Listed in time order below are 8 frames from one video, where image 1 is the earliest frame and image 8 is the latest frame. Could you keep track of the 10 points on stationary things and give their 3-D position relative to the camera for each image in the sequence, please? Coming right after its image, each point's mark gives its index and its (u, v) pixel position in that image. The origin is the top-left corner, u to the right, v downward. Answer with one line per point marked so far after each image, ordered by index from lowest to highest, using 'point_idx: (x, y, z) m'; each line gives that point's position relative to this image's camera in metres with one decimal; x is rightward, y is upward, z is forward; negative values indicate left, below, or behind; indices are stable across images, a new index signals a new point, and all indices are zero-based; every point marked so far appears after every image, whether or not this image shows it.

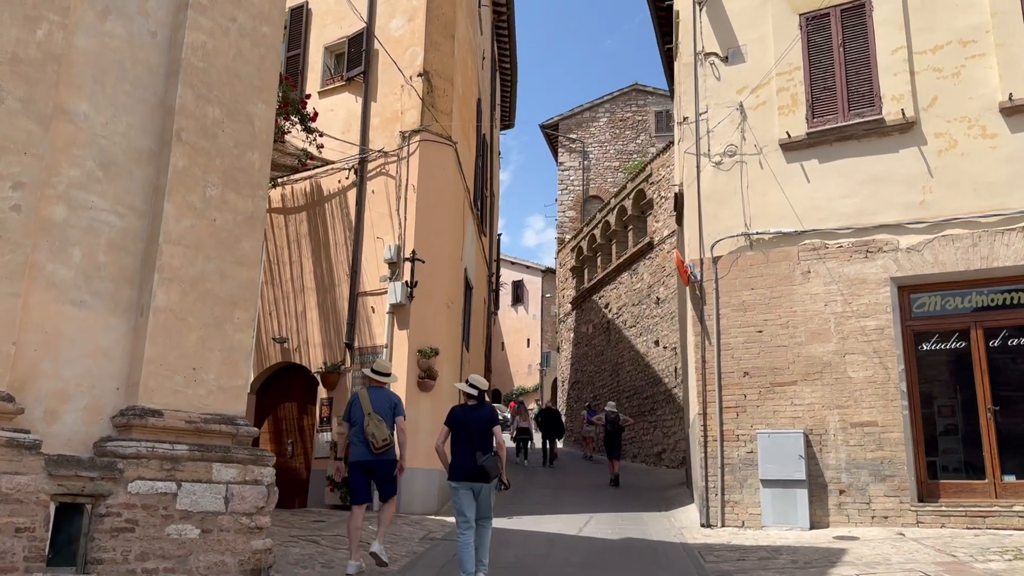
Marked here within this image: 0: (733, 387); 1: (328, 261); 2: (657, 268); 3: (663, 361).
0: (+2.4, -1.1, +9.5) m
1: (-2.5, +0.4, +11.7) m
2: (+3.3, +0.4, +19.2) m
3: (+3.2, -1.6, +18.6) m
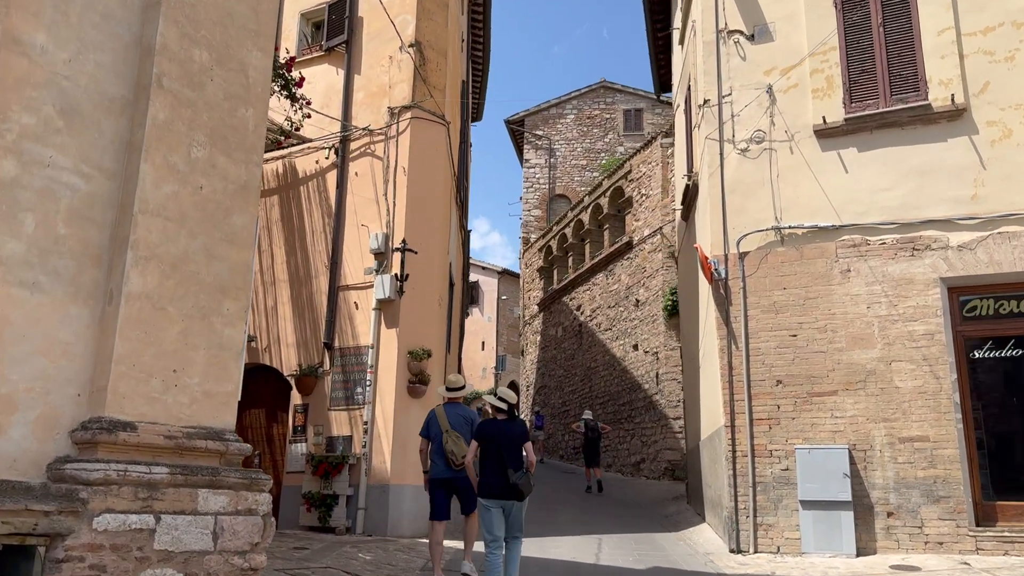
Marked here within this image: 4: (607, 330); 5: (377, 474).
0: (+2.5, -1.1, +8.6) m
1: (-2.6, +0.4, +10.5) m
2: (+2.7, +0.4, +18.4) m
3: (+2.7, -1.6, +17.7) m
4: (+2.2, -1.0, +19.7) m
5: (-1.4, -2.0, +9.1) m
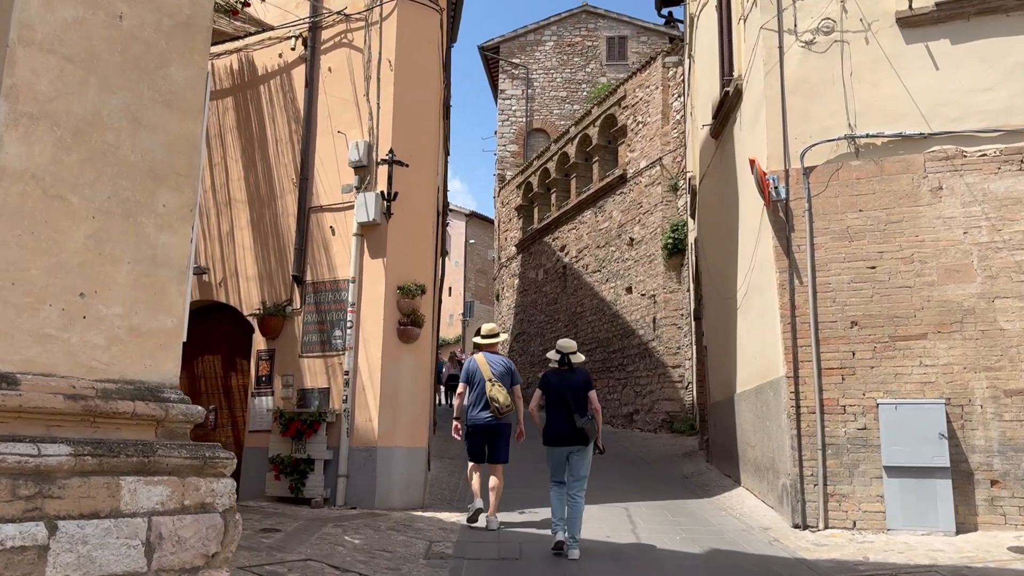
0: (+2.7, -0.4, +7.1) m
1: (-2.5, +1.2, +8.6) m
2: (+2.4, +1.6, +16.8) m
3: (+2.4, -0.4, +16.2) m
4: (+1.8, +0.3, +18.2) m
5: (-1.3, -1.3, +7.5) m
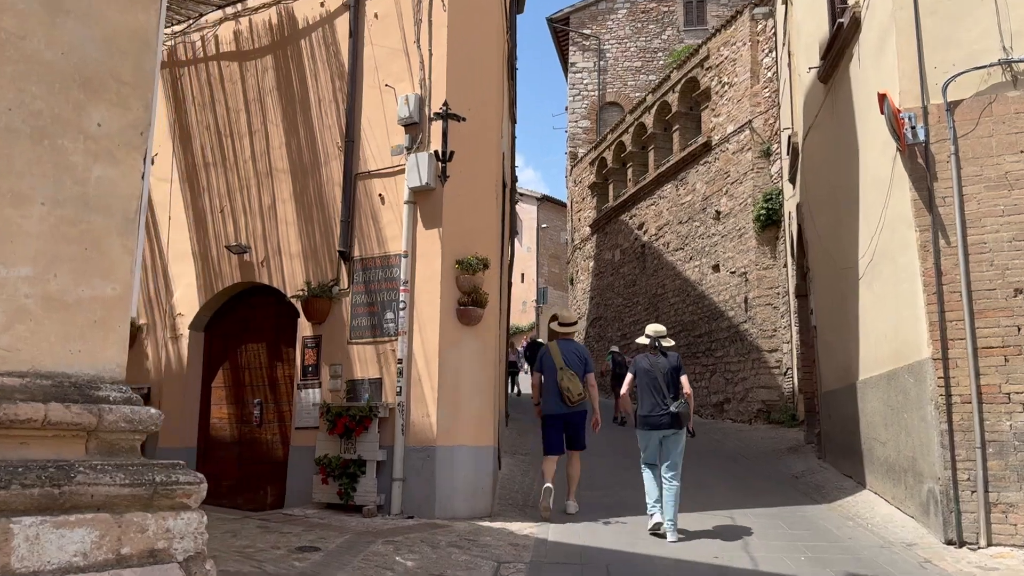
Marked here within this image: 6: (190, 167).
0: (+3.2, -0.2, +5.7) m
1: (-1.8, +1.4, +7.7) m
2: (+3.7, +2.1, +15.3) m
3: (+3.7, 0.0, +14.8) m
4: (+3.3, +0.7, +16.8) m
5: (-0.7, -1.1, +6.5) m
6: (-3.2, +1.2, +8.4) m
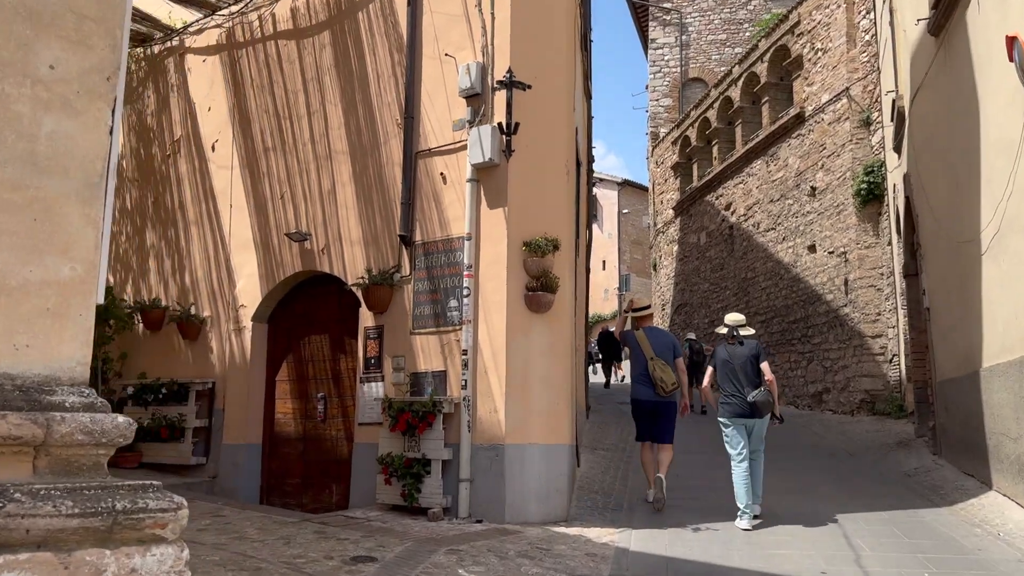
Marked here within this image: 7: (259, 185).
0: (+3.6, 0.0, +4.8) m
1: (-1.2, +1.5, +7.2) m
2: (+5.0, +2.4, +14.3) m
3: (+5.0, +0.3, +13.8) m
4: (+4.8, +1.1, +15.8) m
5: (-0.2, -1.0, +6.0) m
6: (-2.5, +1.3, +8.1) m
7: (-2.4, +1.0, +8.0) m
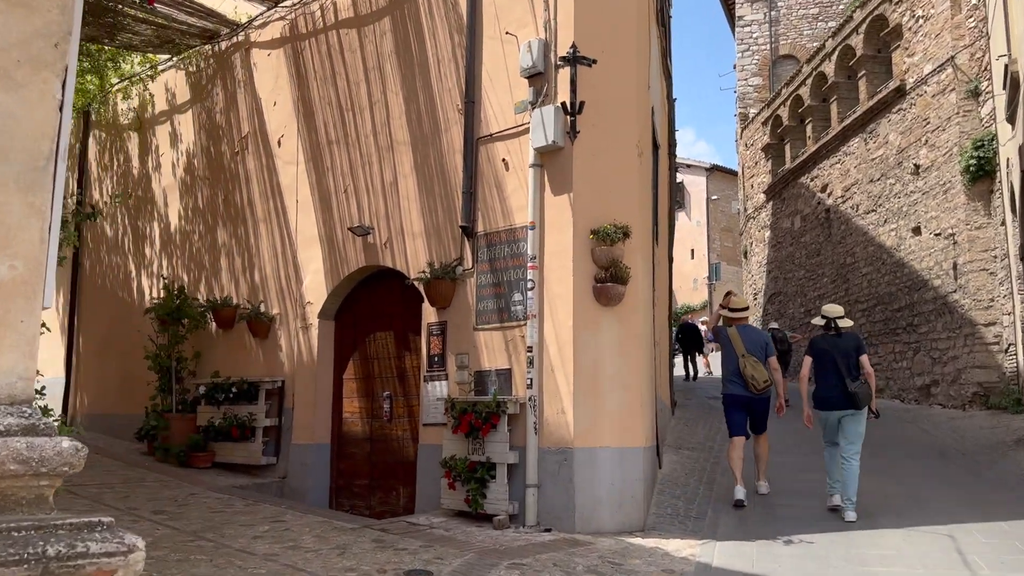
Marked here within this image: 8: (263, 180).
0: (+3.9, +0.1, +4.0) m
1: (-0.7, +1.6, +6.9) m
2: (+6.3, +2.6, +13.3) m
3: (+6.2, +0.5, +12.8) m
4: (+6.2, +1.3, +14.8) m
5: (+0.3, -0.9, +5.6) m
6: (-1.9, +1.3, +8.0) m
7: (-1.7, +1.0, +7.8) m
8: (-2.5, +1.1, +8.5) m
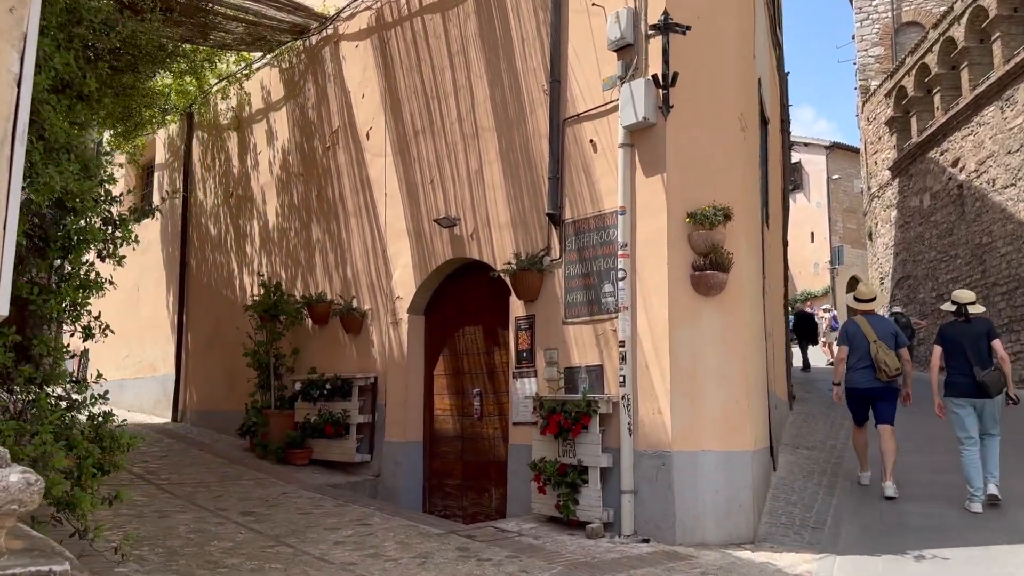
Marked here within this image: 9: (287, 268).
0: (+4.2, +0.2, +3.1) m
1: (0.0, +1.6, +6.6) m
2: (+7.7, +2.9, +12.0) m
3: (+7.6, +0.8, +11.6) m
4: (+7.9, +1.6, +13.5) m
5: (+0.8, -0.9, +5.1) m
6: (-1.0, +1.4, +7.8) m
7: (-0.9, +1.1, +7.6) m
8: (-1.6, +1.1, +8.4) m
9: (-2.5, +0.2, +9.4) m
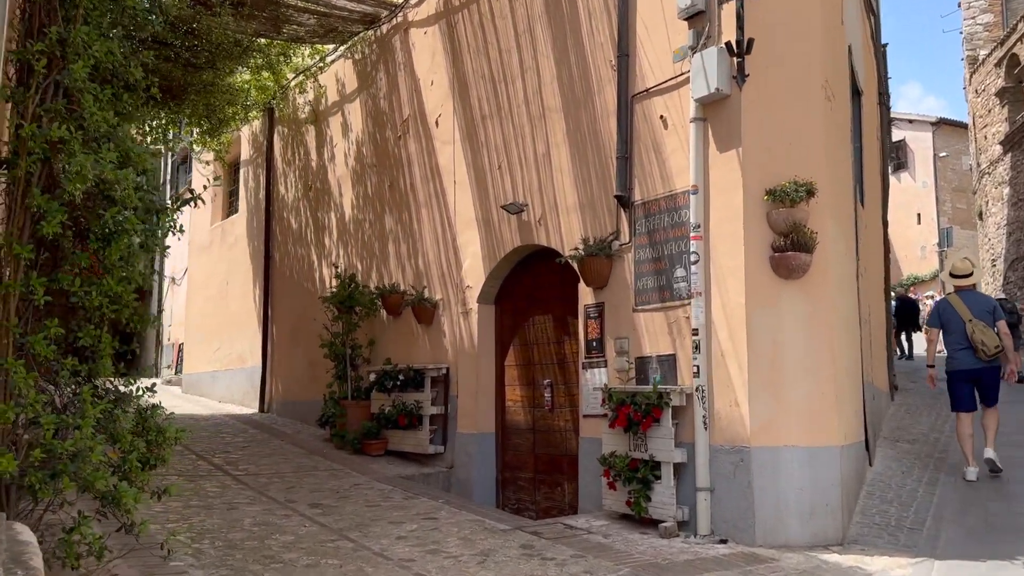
0: (+4.4, +0.3, +2.4) m
1: (+0.5, +1.7, +6.3) m
2: (+8.7, +3.1, +10.8) m
3: (+8.6, +1.0, +10.4) m
4: (+9.0, +1.9, +12.4) m
5: (+1.2, -0.8, +4.8) m
6: (-0.4, +1.5, +7.6) m
7: (-0.3, +1.1, +7.4) m
8: (-0.9, +1.2, +8.3) m
9: (-1.7, +0.3, +9.4) m
